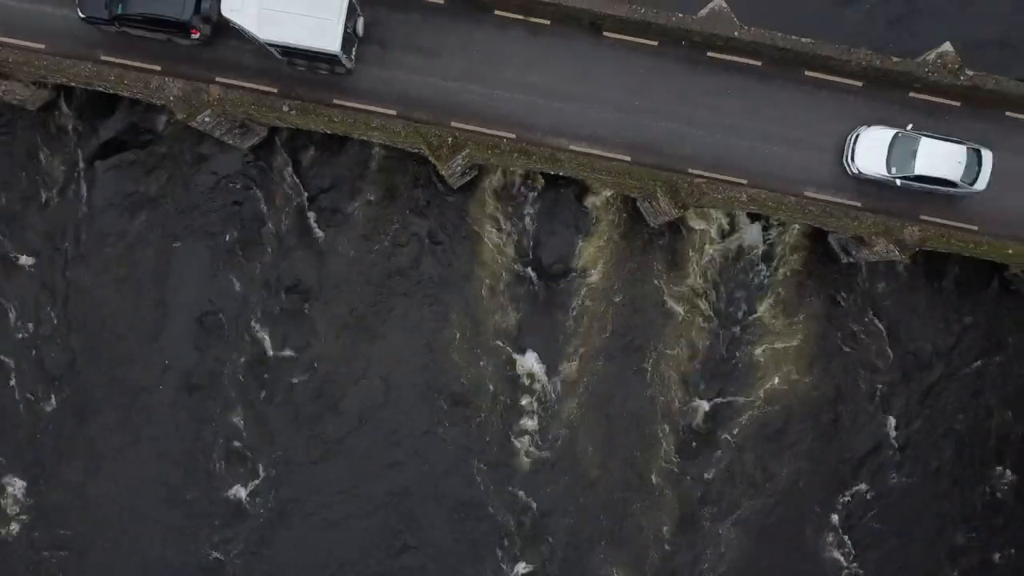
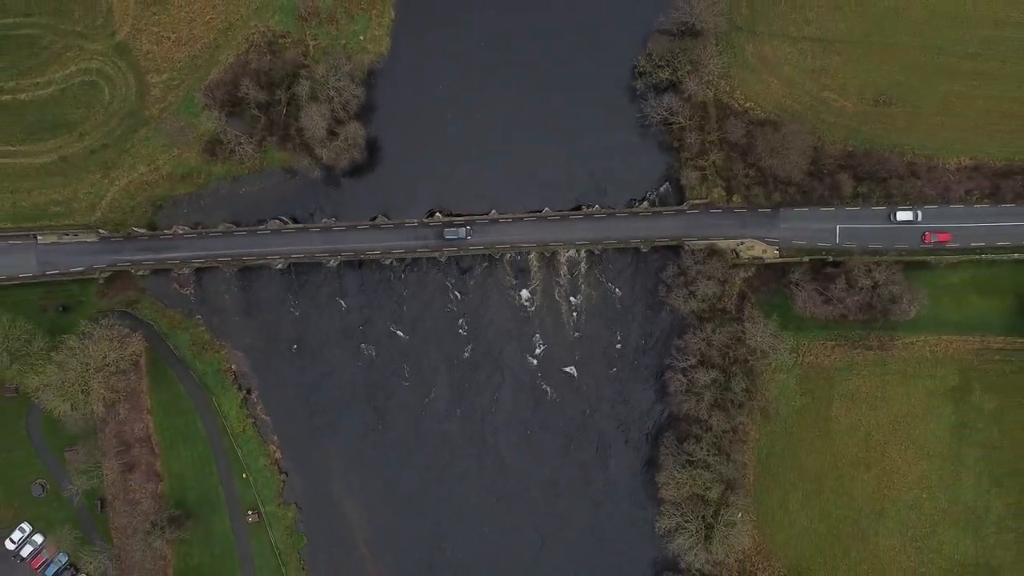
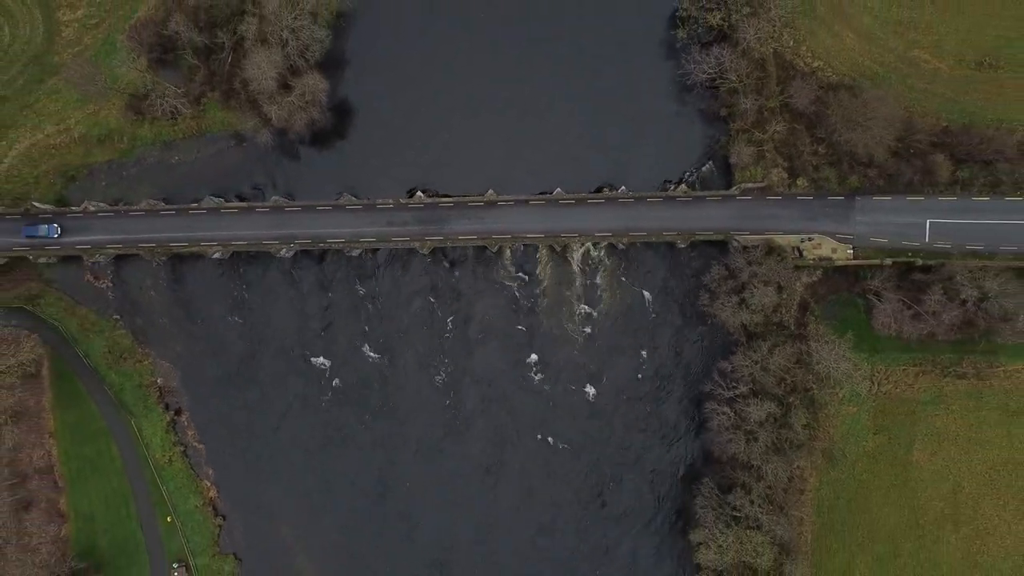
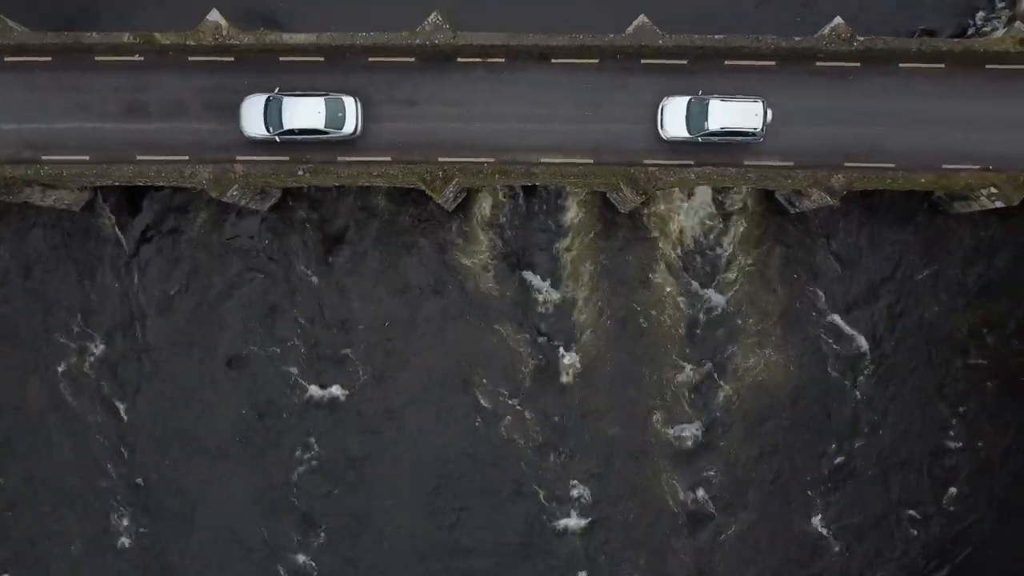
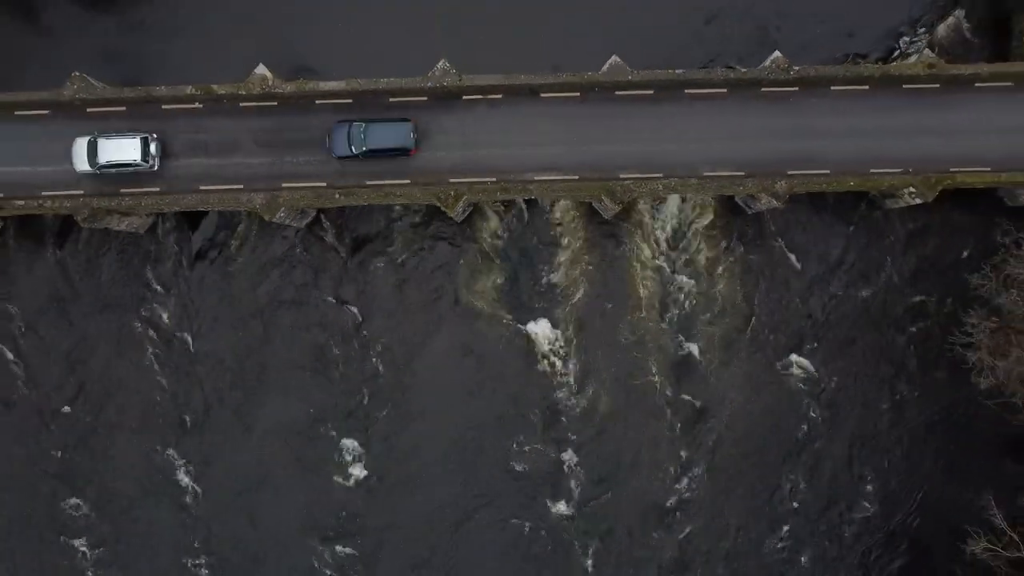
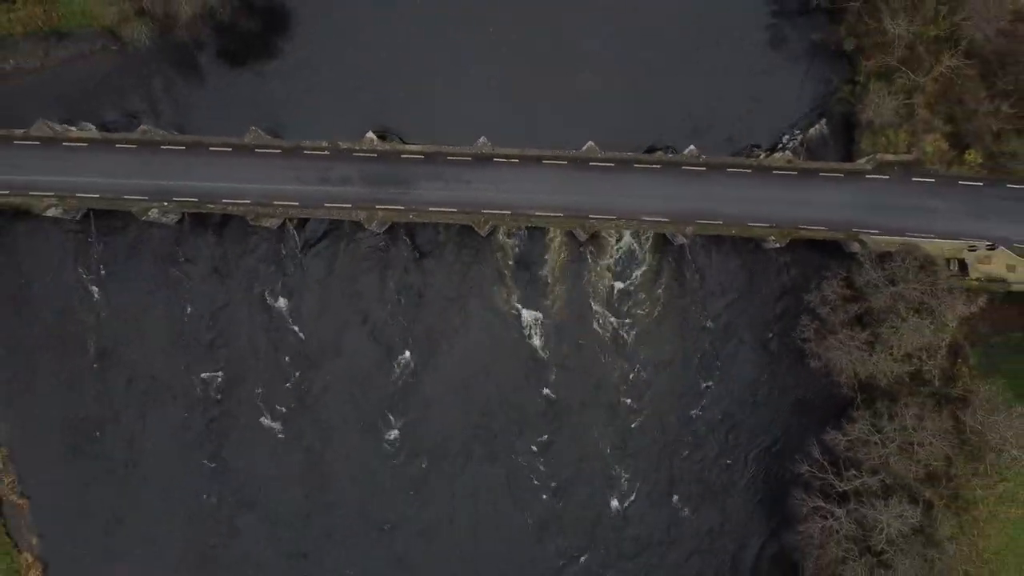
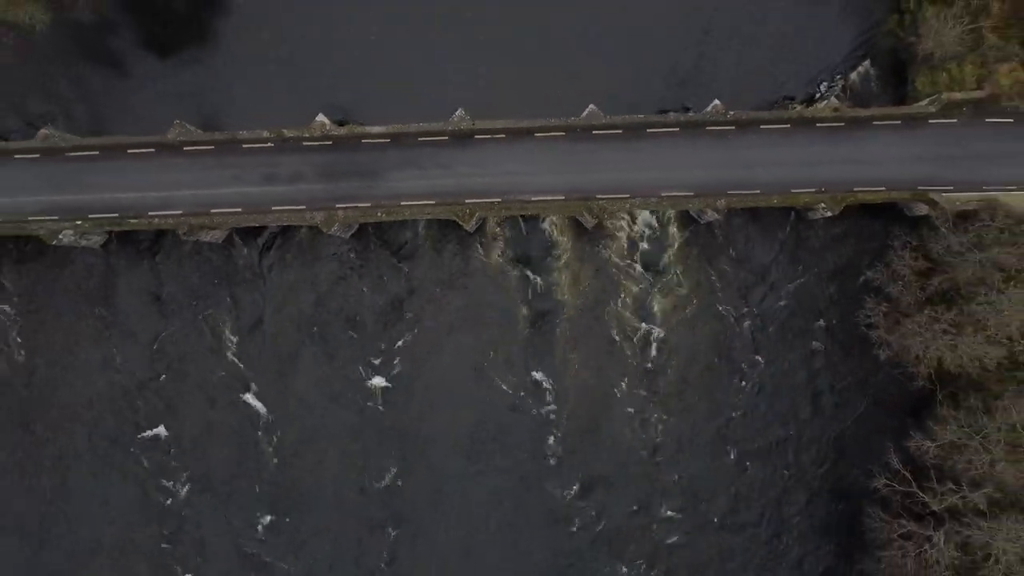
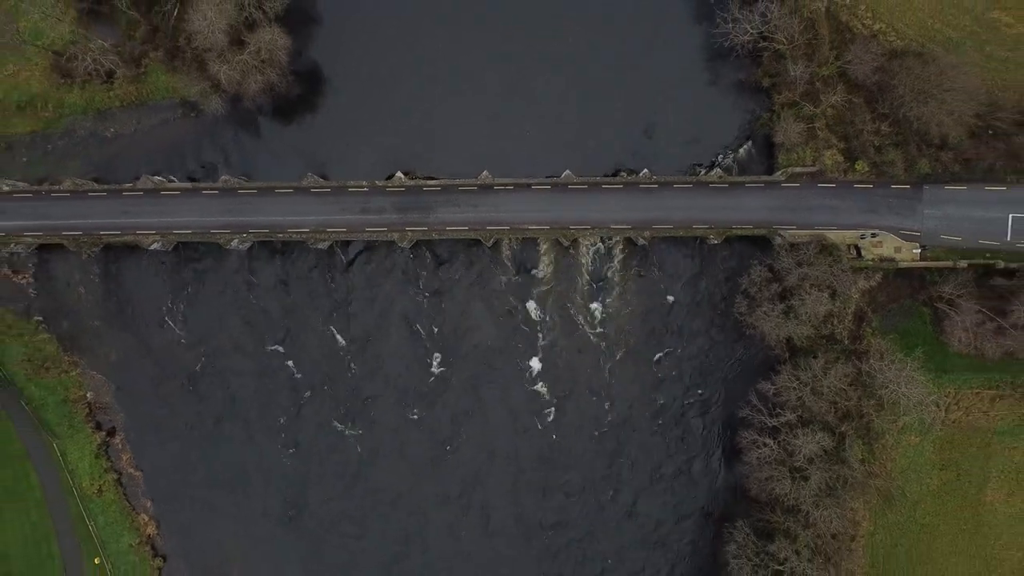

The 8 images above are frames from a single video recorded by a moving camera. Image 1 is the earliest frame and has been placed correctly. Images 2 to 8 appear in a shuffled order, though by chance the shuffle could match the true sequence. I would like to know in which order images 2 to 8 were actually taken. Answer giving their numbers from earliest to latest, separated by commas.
4, 5, 7, 6, 8, 3, 2
